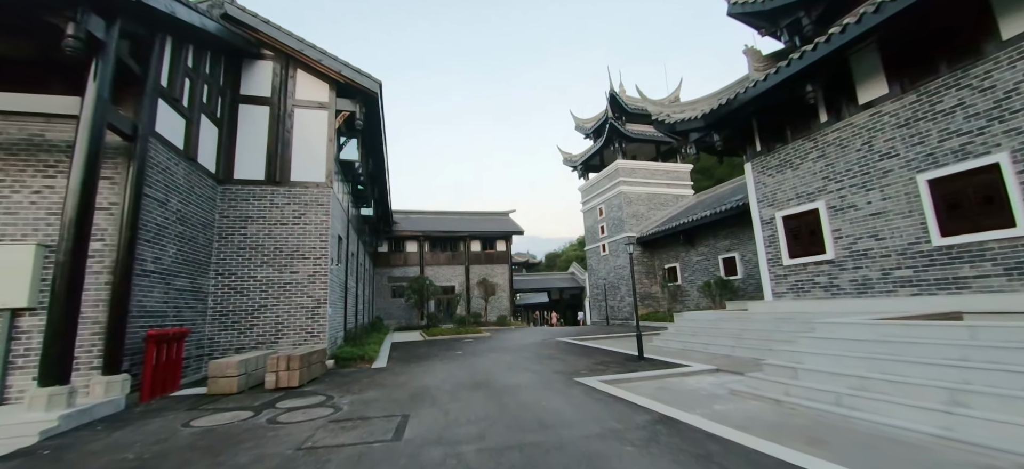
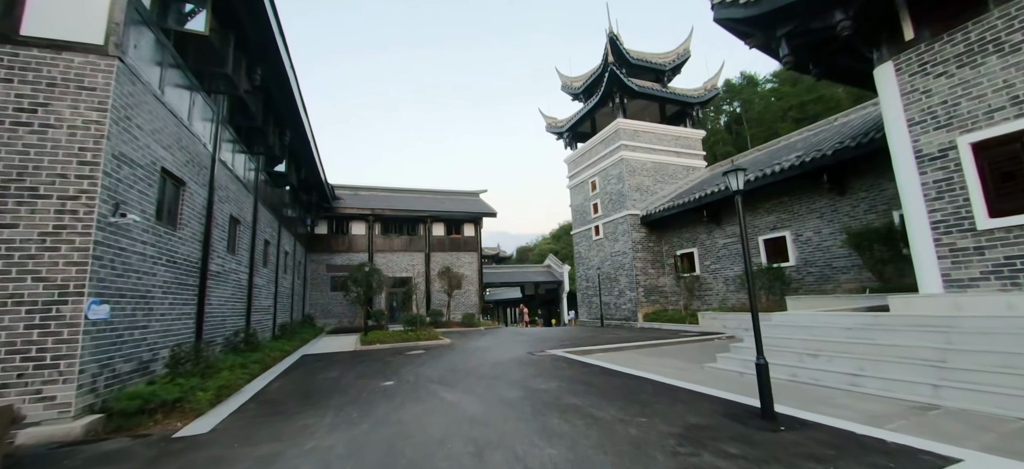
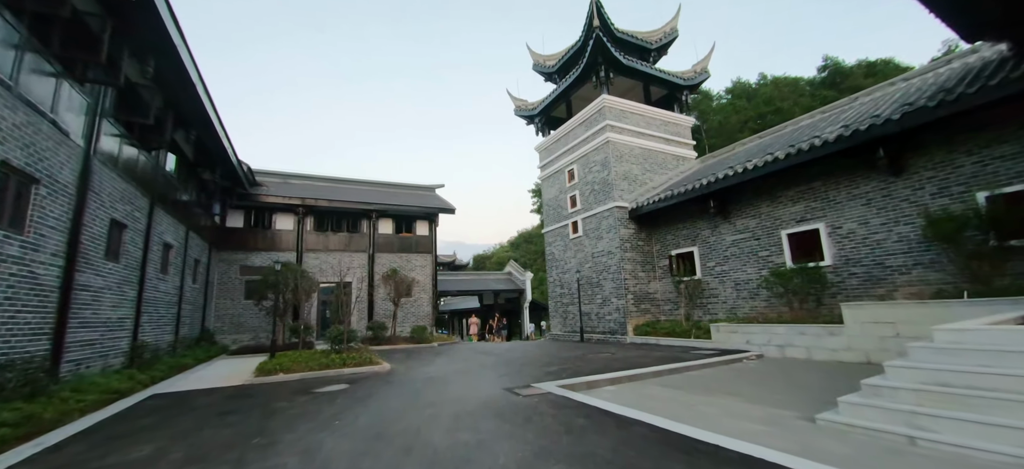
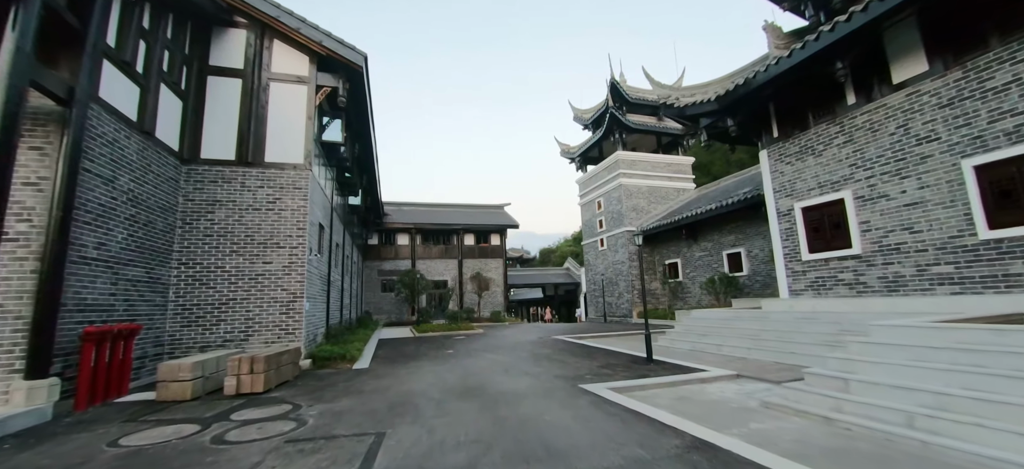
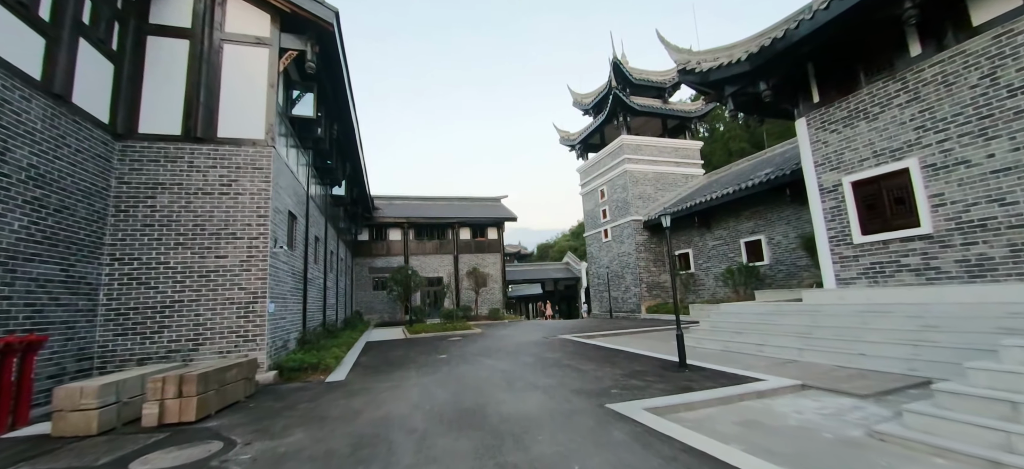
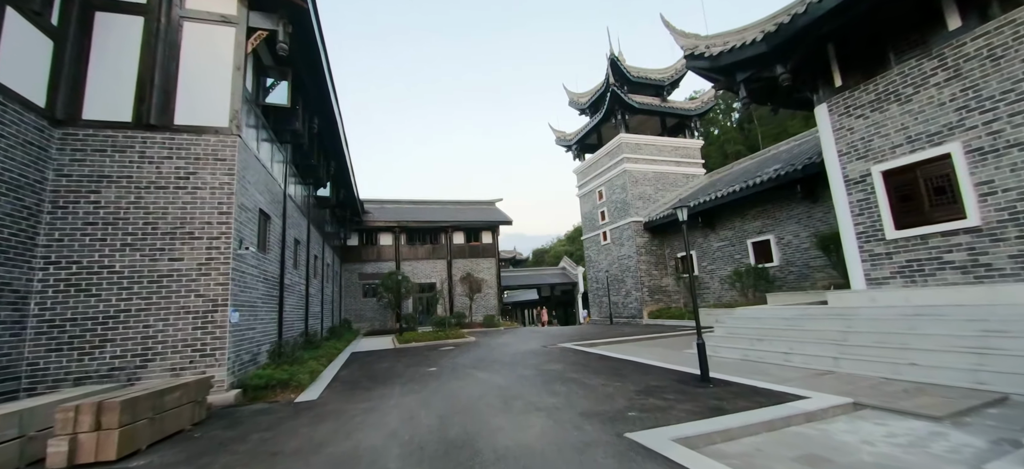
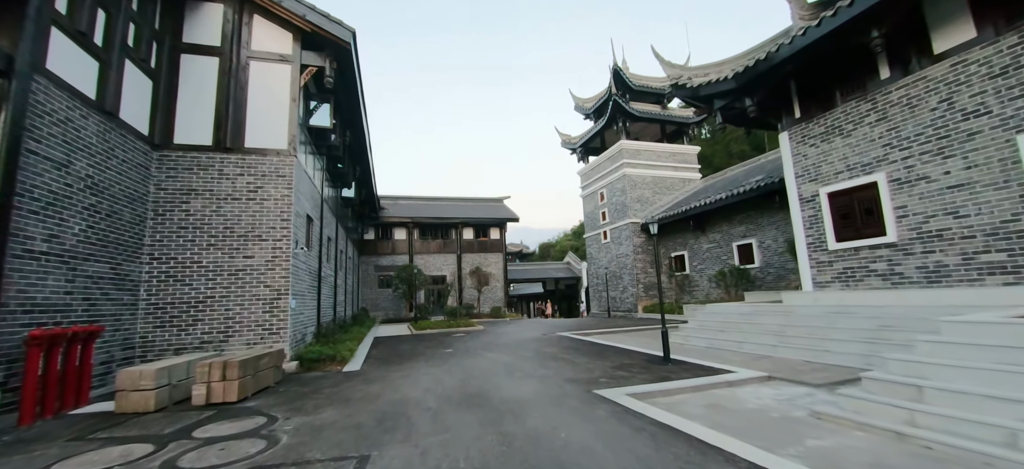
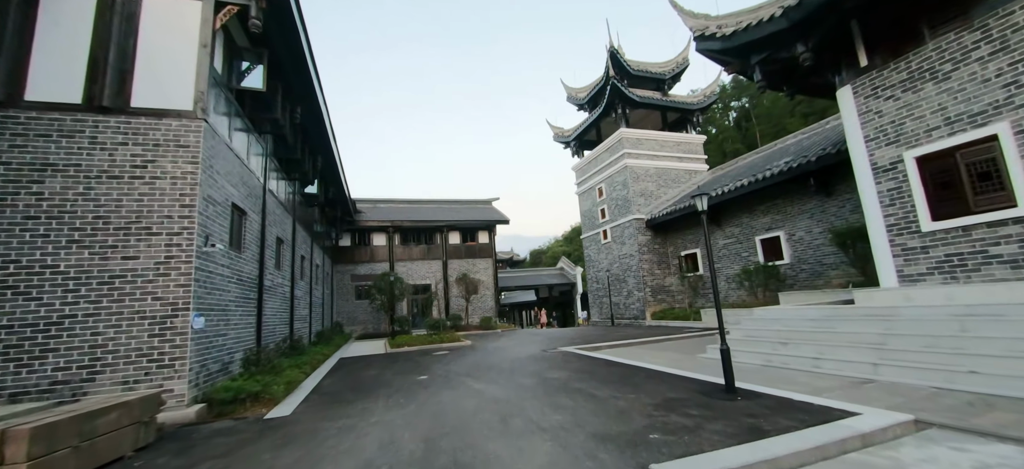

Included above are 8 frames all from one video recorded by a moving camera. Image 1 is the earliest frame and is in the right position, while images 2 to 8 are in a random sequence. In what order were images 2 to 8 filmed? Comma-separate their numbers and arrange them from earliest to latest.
4, 7, 5, 6, 8, 2, 3
